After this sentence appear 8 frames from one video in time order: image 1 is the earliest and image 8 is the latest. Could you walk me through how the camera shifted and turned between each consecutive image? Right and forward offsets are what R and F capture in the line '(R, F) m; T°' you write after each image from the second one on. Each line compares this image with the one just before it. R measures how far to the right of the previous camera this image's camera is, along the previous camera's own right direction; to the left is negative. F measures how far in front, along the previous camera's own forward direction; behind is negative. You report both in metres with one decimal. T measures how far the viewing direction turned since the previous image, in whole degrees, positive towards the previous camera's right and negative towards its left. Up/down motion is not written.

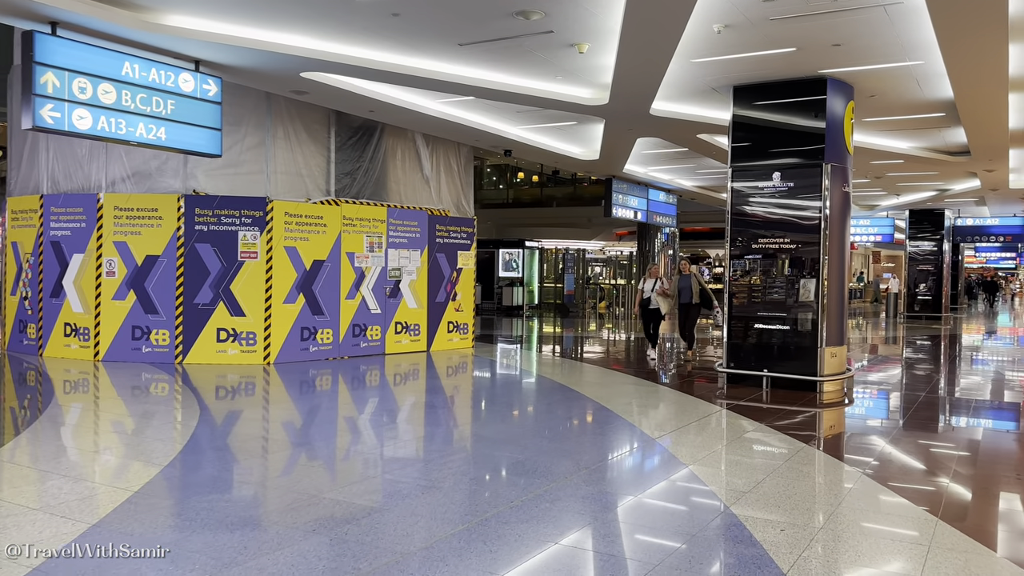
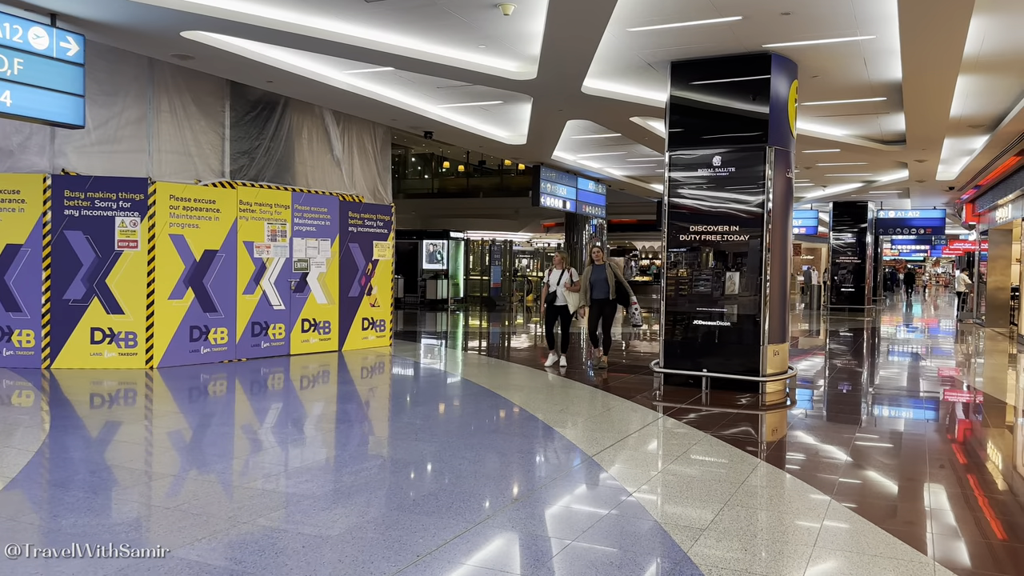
(+0.1, +0.8) m; +5°
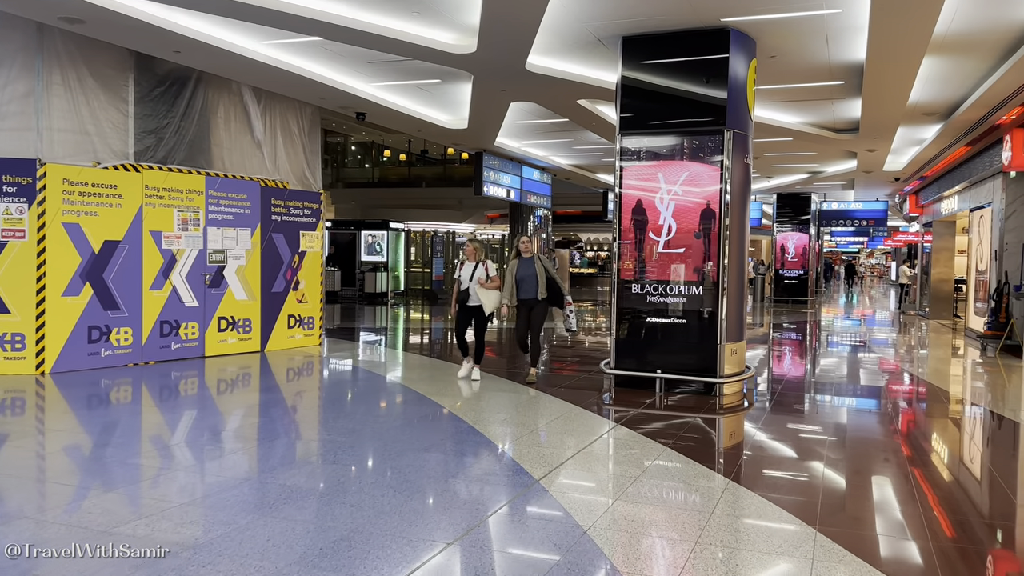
(+0.1, +0.7) m; +4°
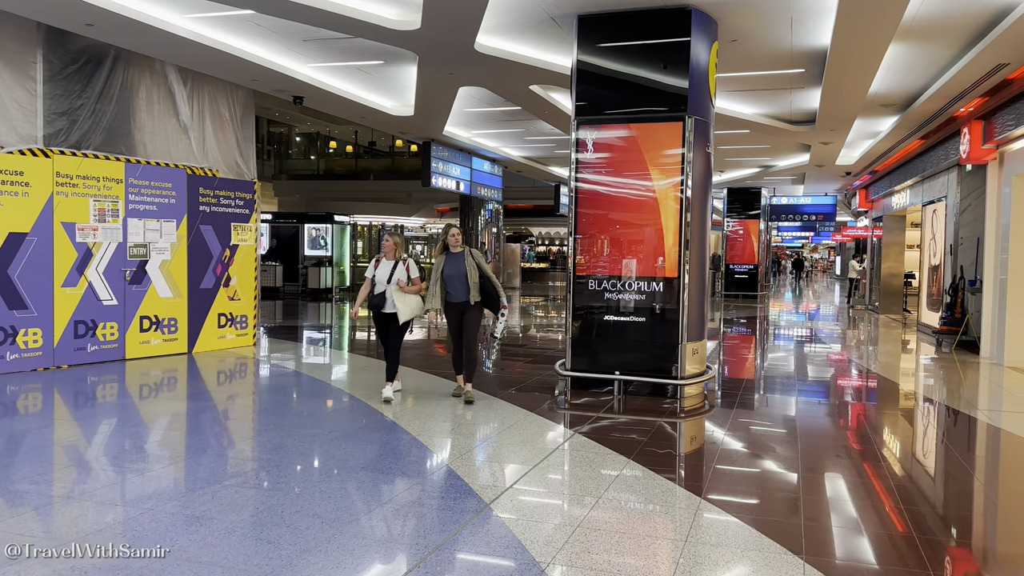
(0.0, +0.5) m; +4°
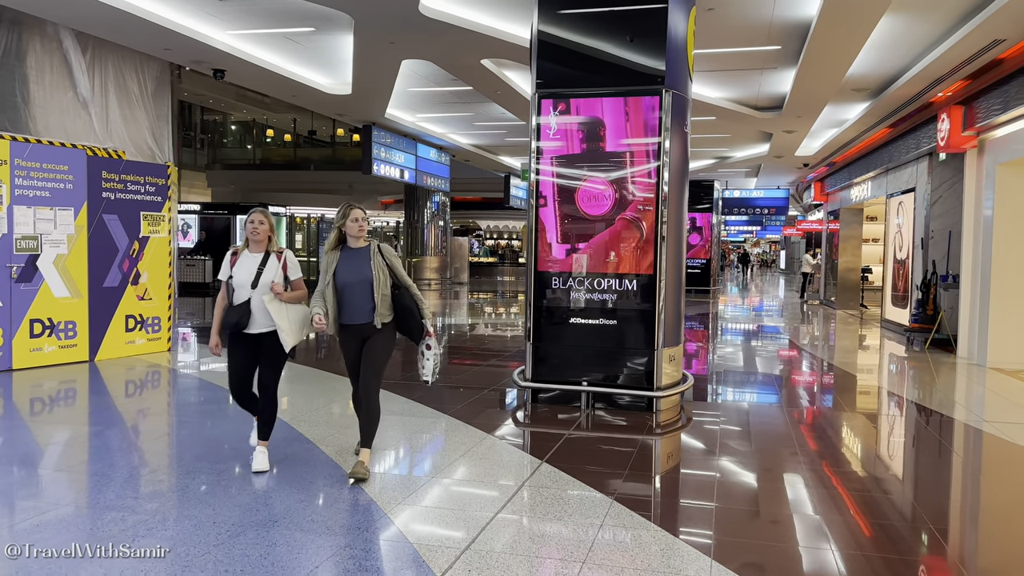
(0.0, +0.8) m; +4°
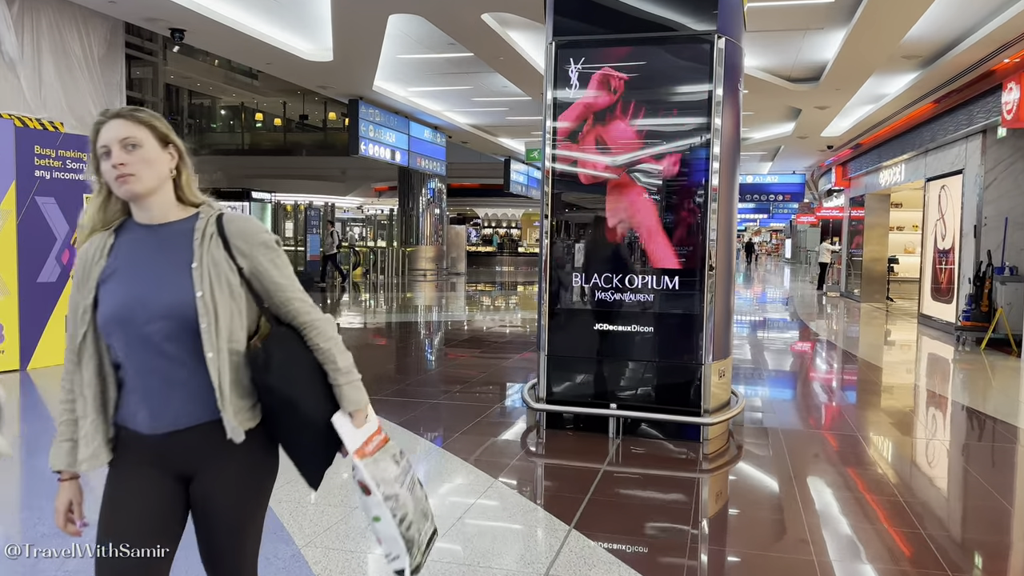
(-0.1, +1.1) m; 0°
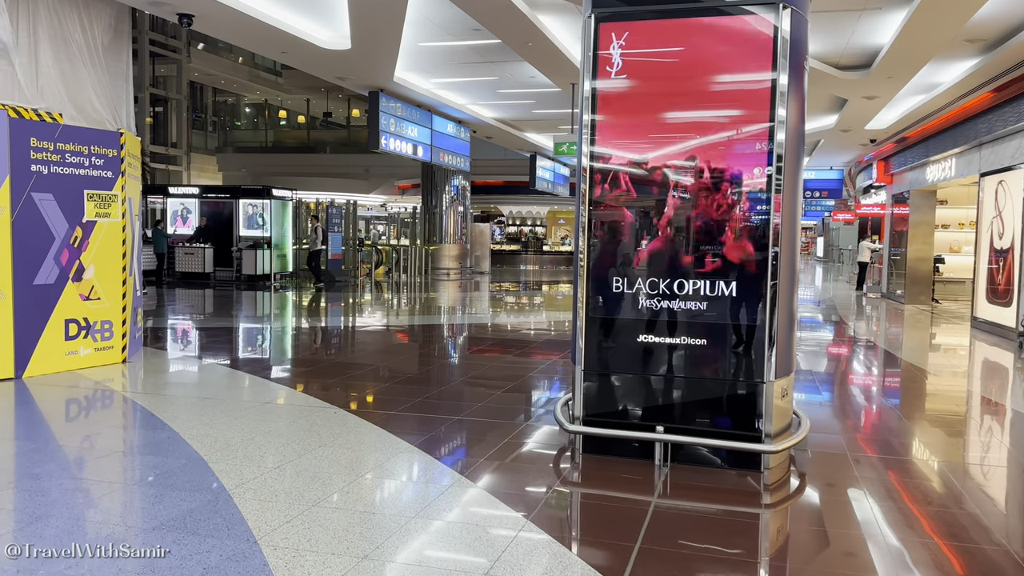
(0.0, +0.5) m; -2°
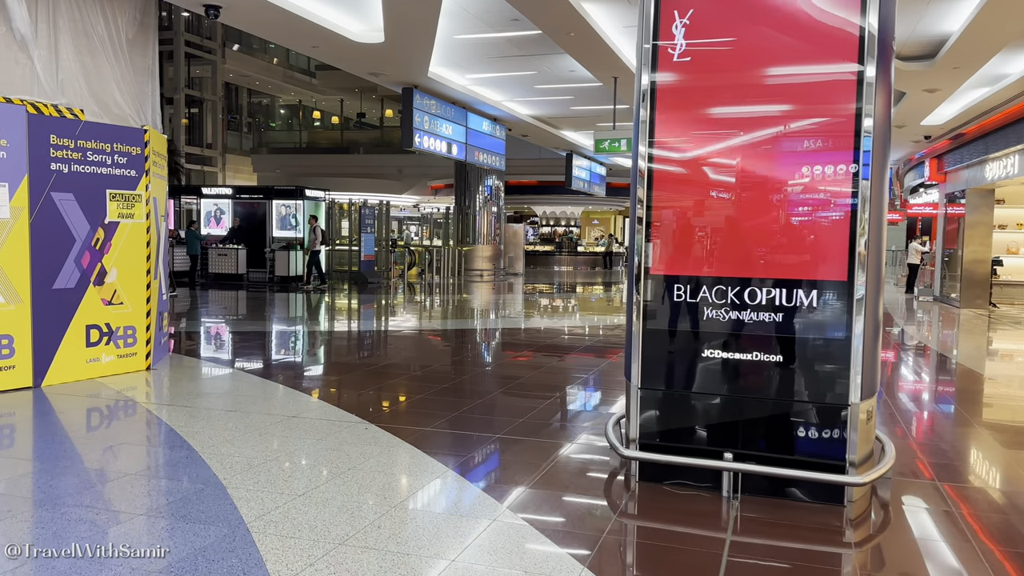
(-0.1, +0.4) m; -2°
